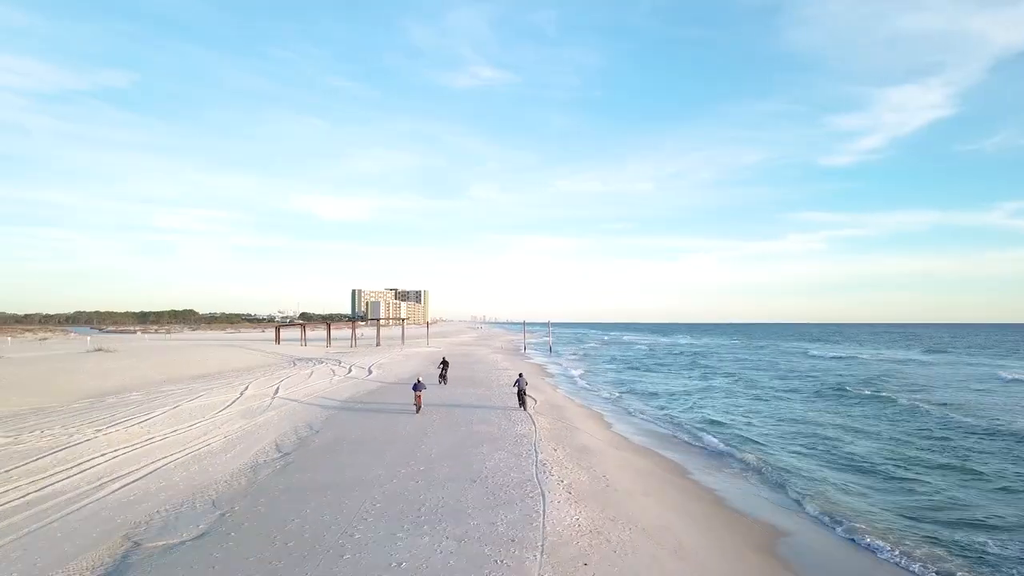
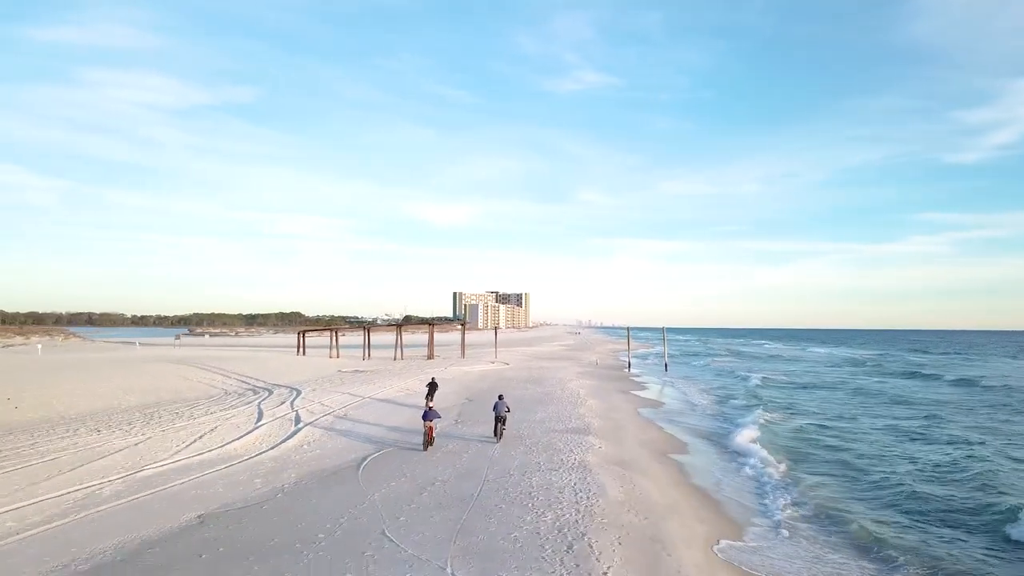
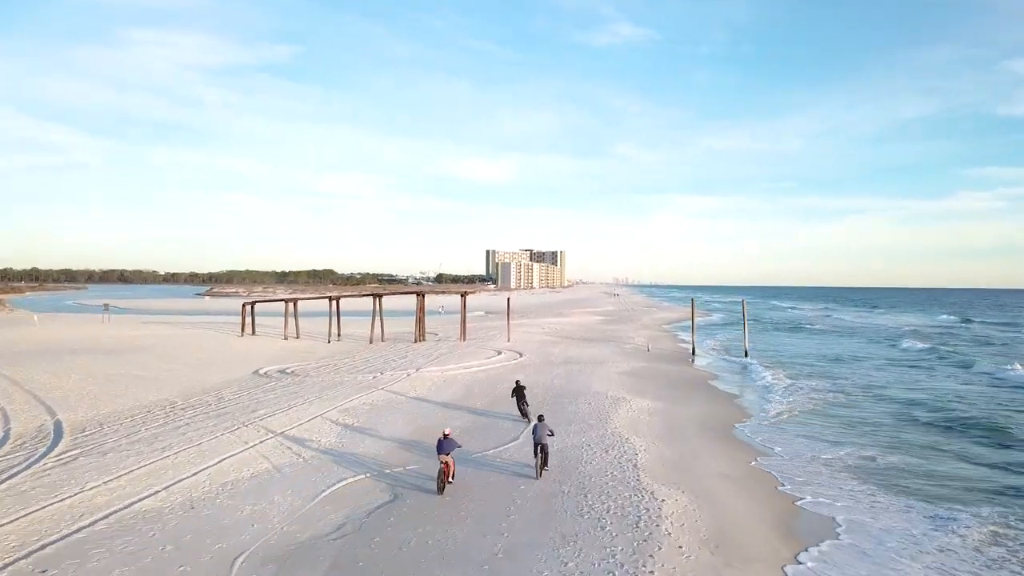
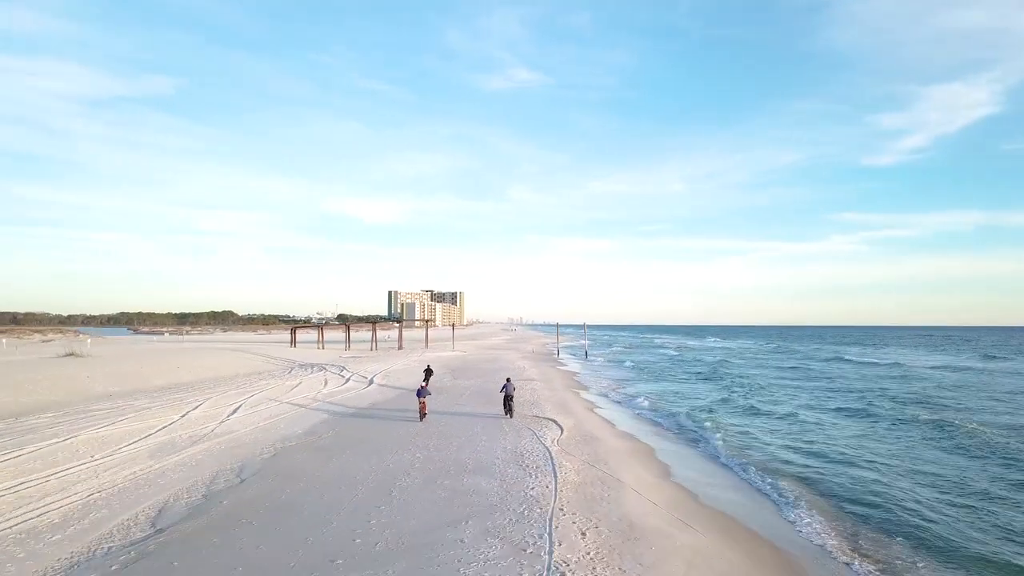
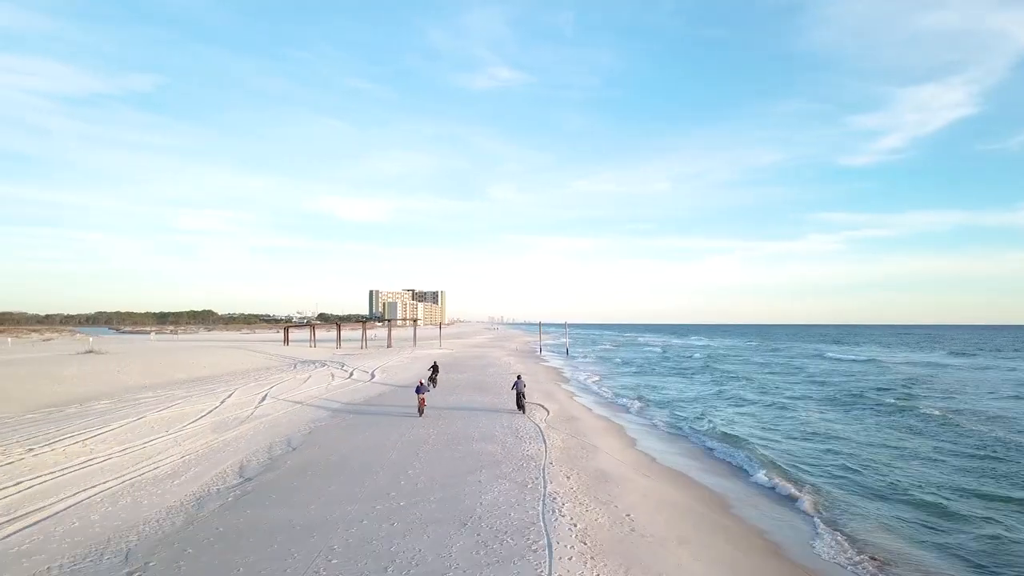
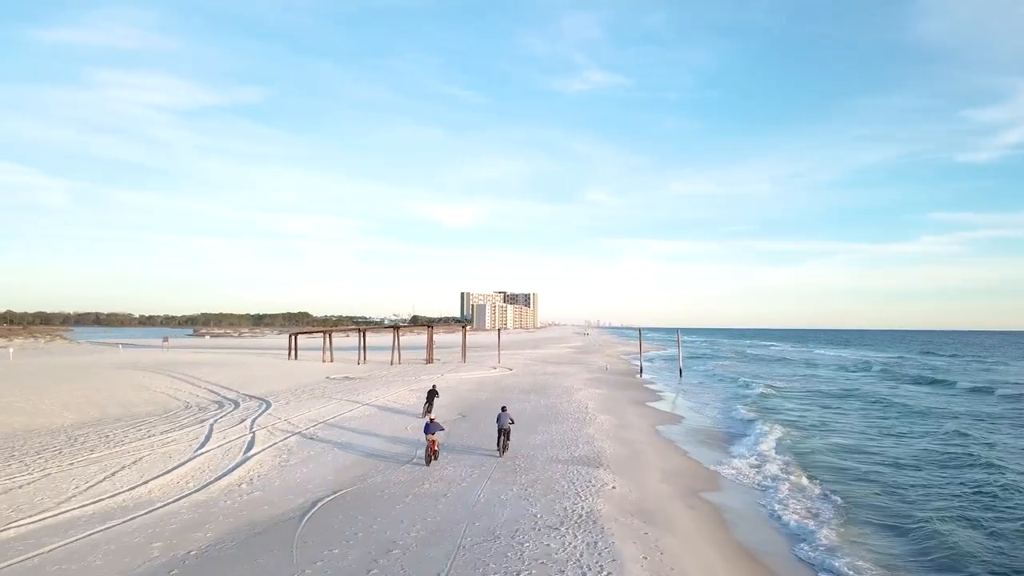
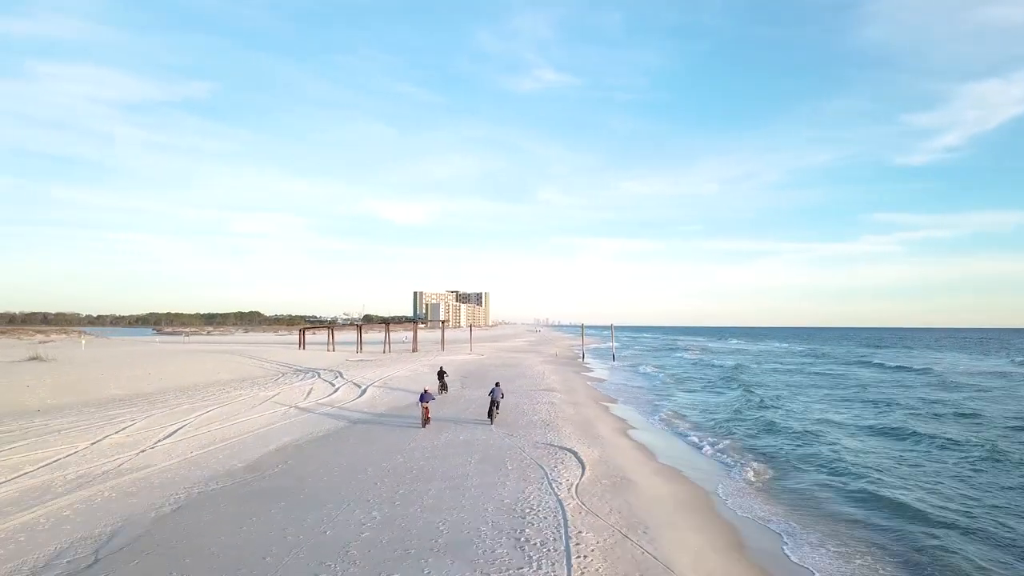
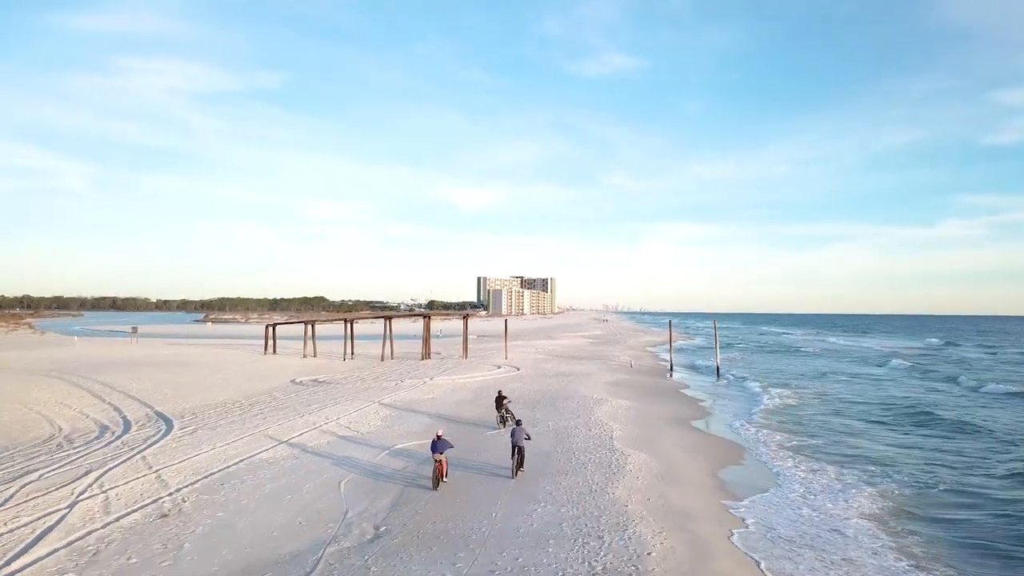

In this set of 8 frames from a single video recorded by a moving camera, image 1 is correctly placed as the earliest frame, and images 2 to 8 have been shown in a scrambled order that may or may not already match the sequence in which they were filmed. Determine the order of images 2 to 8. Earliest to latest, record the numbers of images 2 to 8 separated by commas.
5, 4, 7, 2, 6, 8, 3
